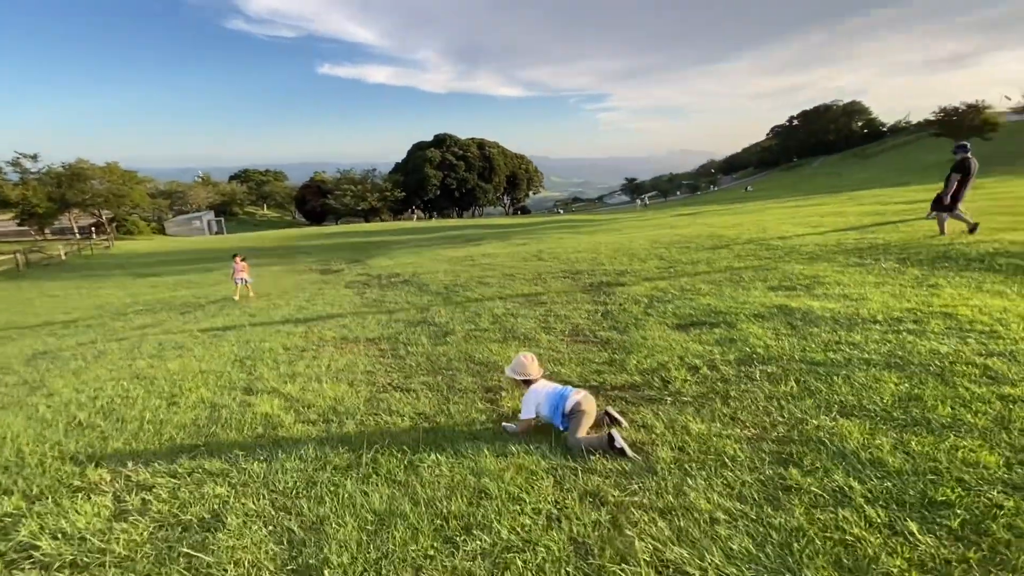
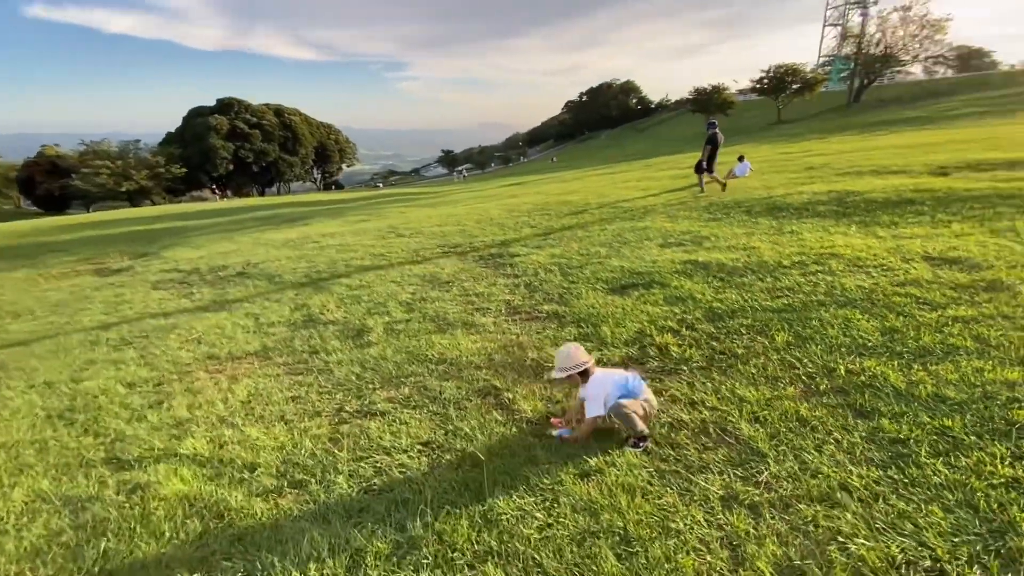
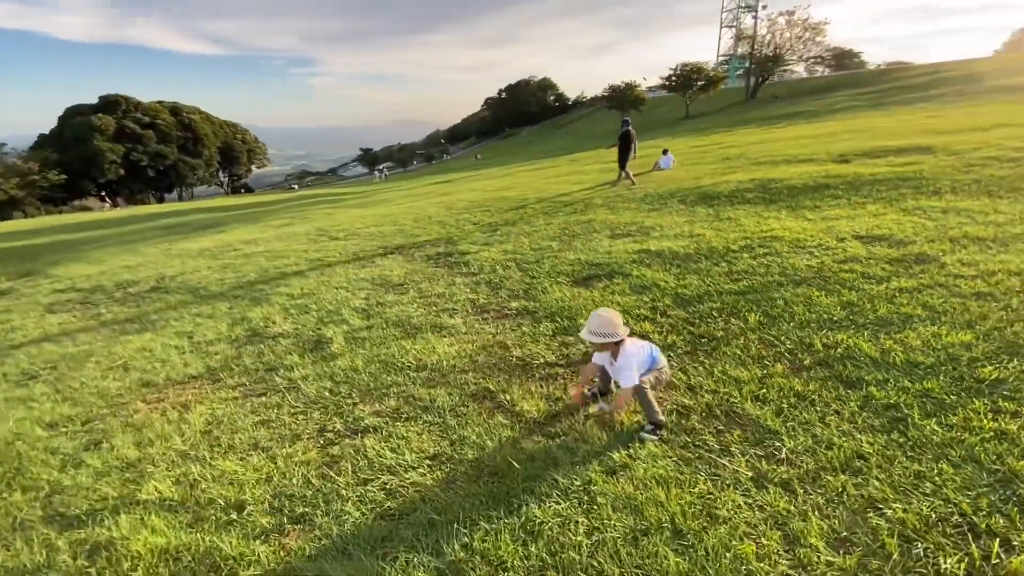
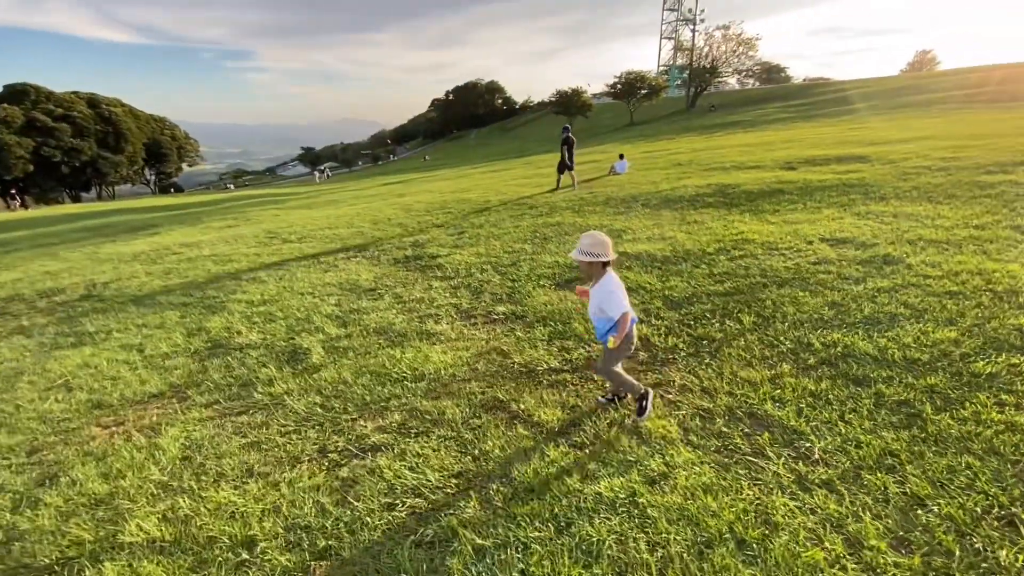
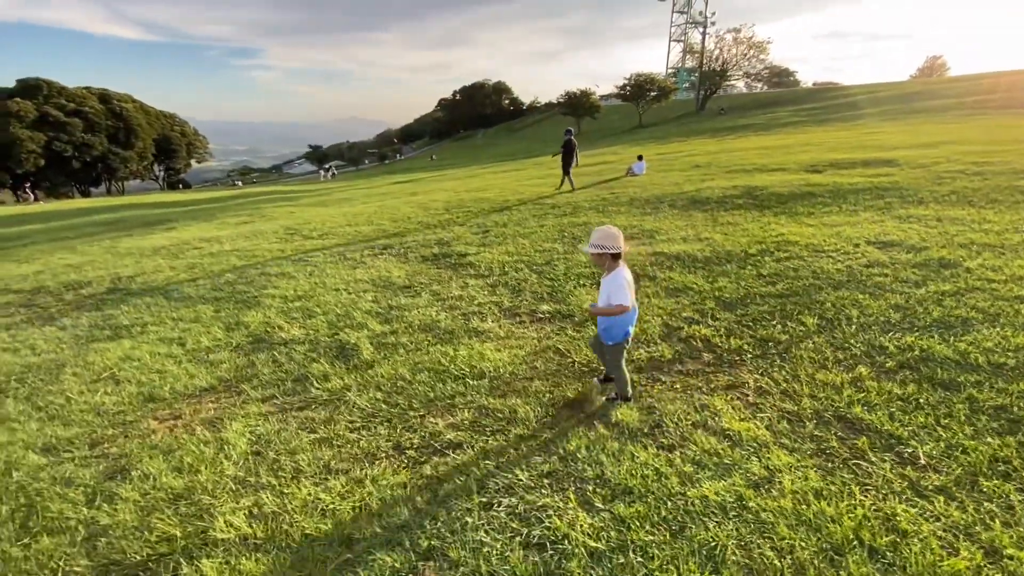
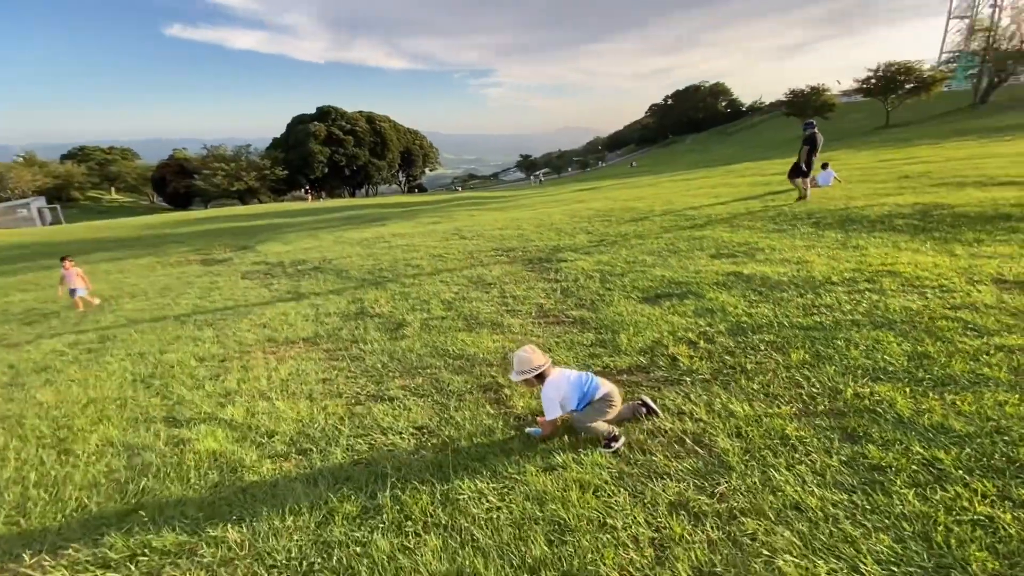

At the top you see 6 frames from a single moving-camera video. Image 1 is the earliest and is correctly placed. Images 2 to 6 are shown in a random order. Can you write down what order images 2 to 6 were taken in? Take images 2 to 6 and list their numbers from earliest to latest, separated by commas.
6, 2, 3, 4, 5
